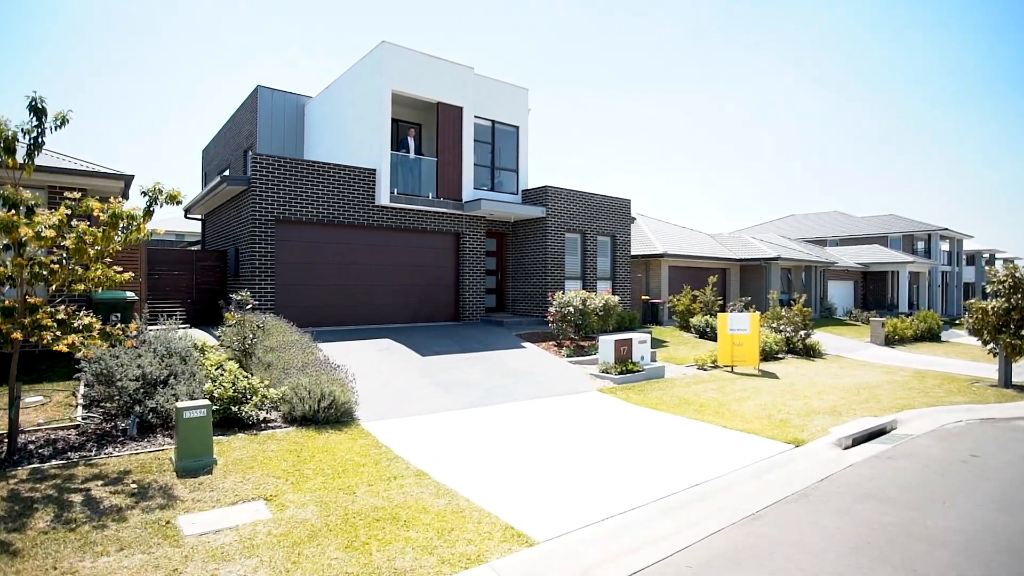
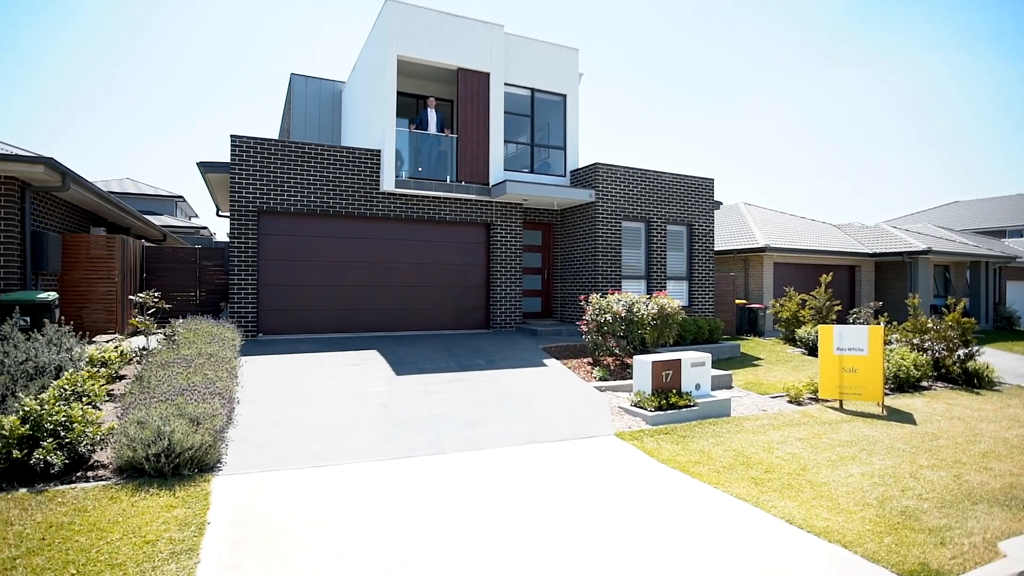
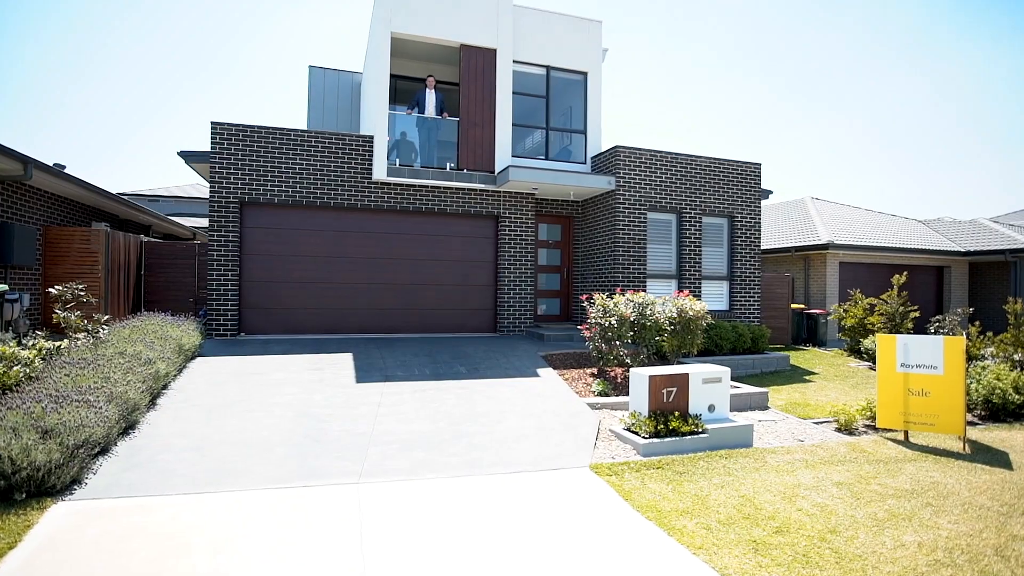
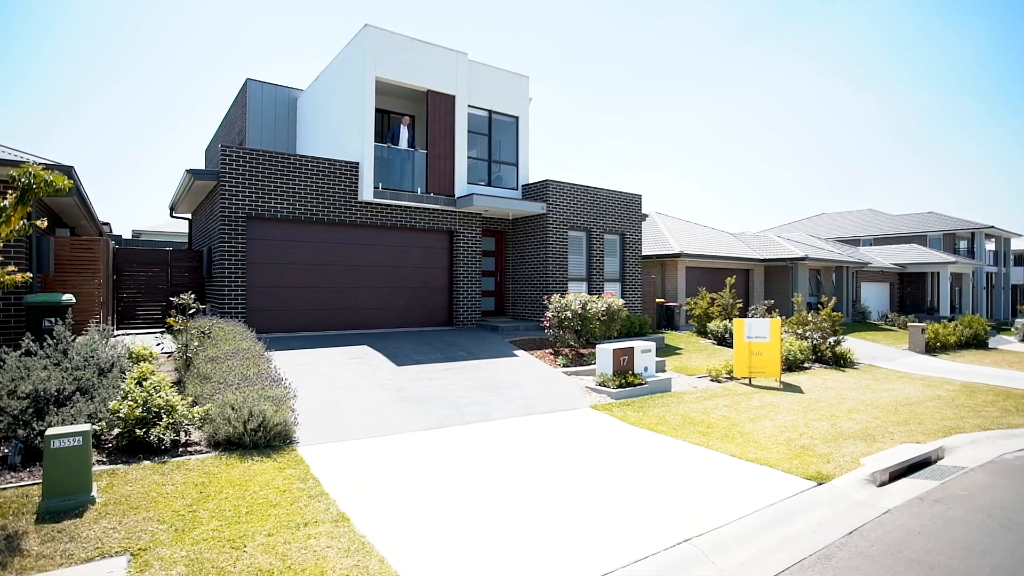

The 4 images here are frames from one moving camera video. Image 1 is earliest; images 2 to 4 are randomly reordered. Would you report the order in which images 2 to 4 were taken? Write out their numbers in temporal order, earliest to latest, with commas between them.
4, 2, 3
